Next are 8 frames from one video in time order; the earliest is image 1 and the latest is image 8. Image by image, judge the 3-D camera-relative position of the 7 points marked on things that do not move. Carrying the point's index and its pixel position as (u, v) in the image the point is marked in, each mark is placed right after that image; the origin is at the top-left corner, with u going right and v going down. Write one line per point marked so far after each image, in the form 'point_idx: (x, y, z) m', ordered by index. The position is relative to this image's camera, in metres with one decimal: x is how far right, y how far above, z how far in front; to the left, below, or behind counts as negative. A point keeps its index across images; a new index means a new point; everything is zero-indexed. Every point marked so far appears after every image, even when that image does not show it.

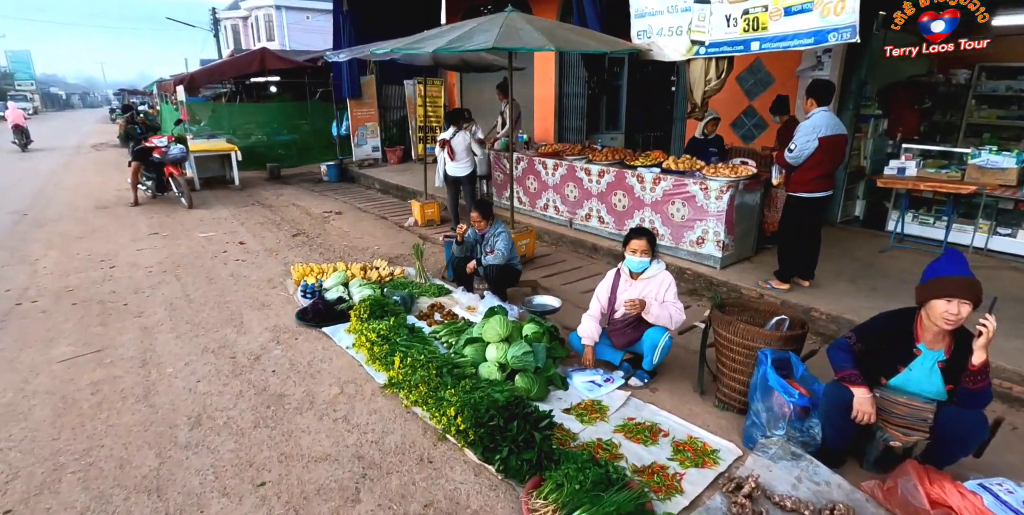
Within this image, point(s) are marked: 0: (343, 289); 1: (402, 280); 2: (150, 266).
0: (-1.7, -0.3, +5.5) m
1: (-1.3, -0.2, +6.1) m
2: (-4.3, -0.1, +6.4) m
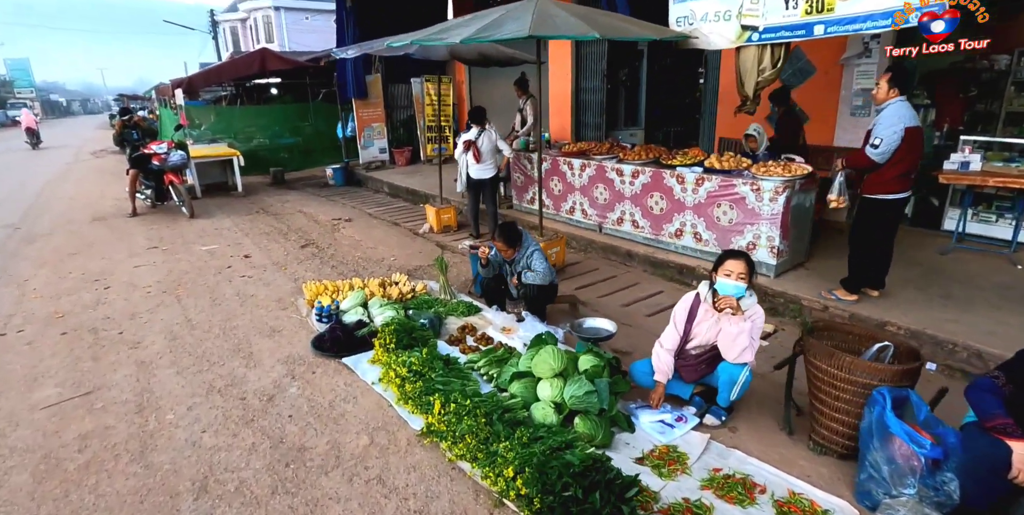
0: (-1.3, -0.5, +4.9) m
1: (-0.9, -0.4, +5.6) m
2: (-3.9, -0.3, +5.9) m
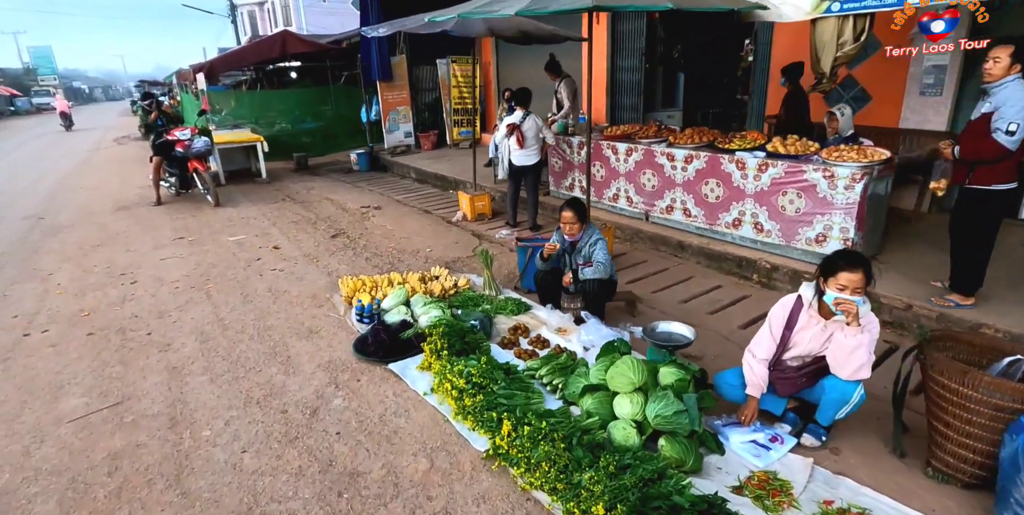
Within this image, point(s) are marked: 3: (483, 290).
0: (-0.9, -0.4, +4.5) m
1: (-0.4, -0.3, +5.2) m
2: (-3.4, -0.2, +5.6) m
3: (-0.3, -0.3, +5.4) m
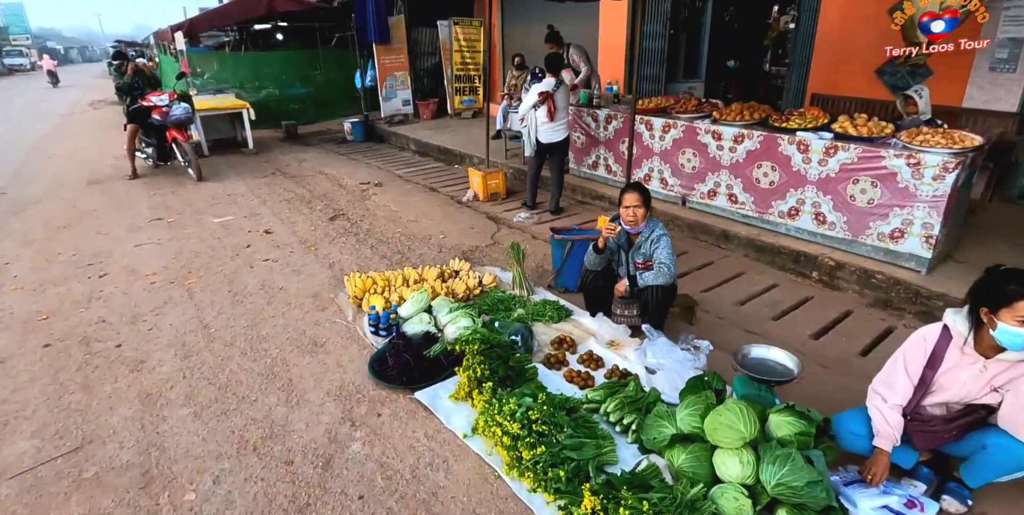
0: (-0.6, -0.4, +3.8) m
1: (-0.1, -0.3, +4.5) m
2: (-3.2, -0.1, +4.8) m
3: (0.0, -0.3, +4.6) m
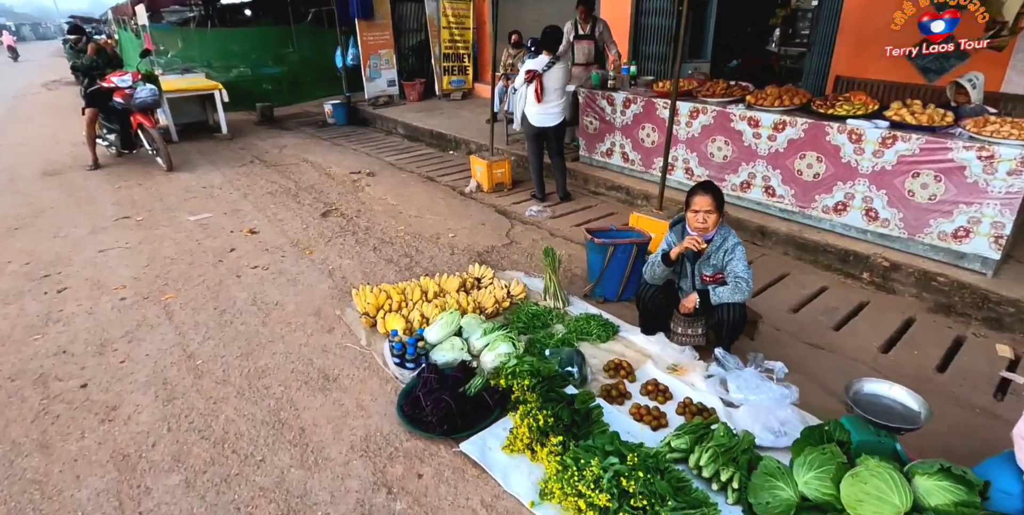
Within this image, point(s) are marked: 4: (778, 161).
0: (-0.3, -0.5, +3.2) m
1: (+0.1, -0.3, +3.9) m
2: (-2.9, -0.2, +4.1) m
3: (+0.2, -0.3, +4.1) m
4: (+2.6, +0.9, +5.3) m
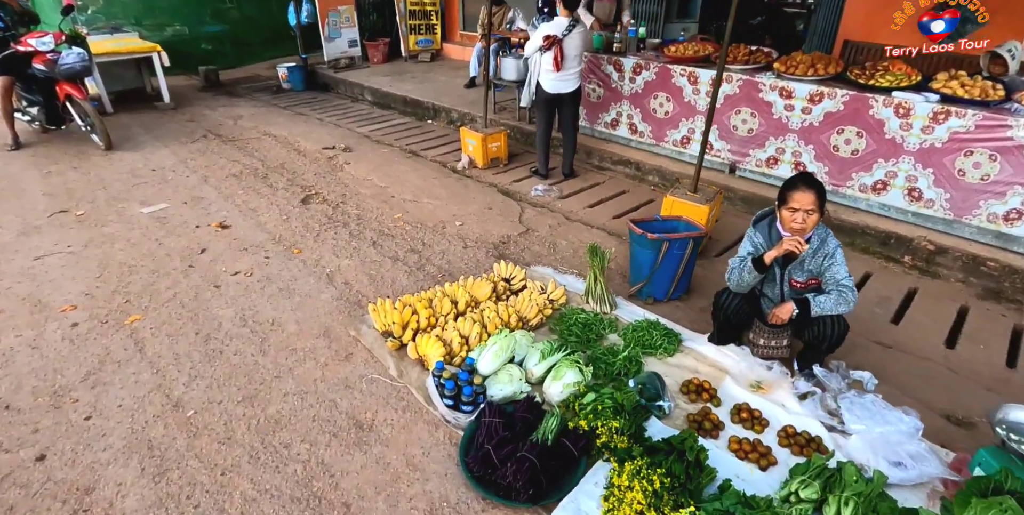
0: (0.0, -0.6, +2.7) m
1: (+0.4, -0.3, +3.4) m
2: (-2.7, -0.3, +3.3) m
3: (+0.5, -0.3, +3.6) m
4: (+2.7, +1.1, +4.9) m
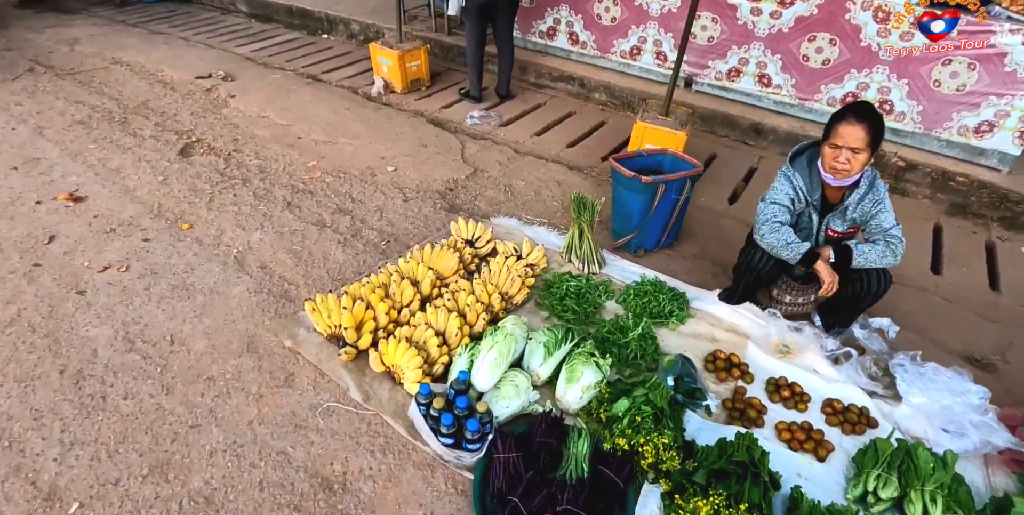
0: (+0.1, -0.5, +2.1) m
1: (+0.3, -0.1, +2.8) m
2: (-2.7, -0.4, +2.2) m
3: (+0.3, 0.0, +3.0) m
4: (+2.2, +1.8, +4.4) m
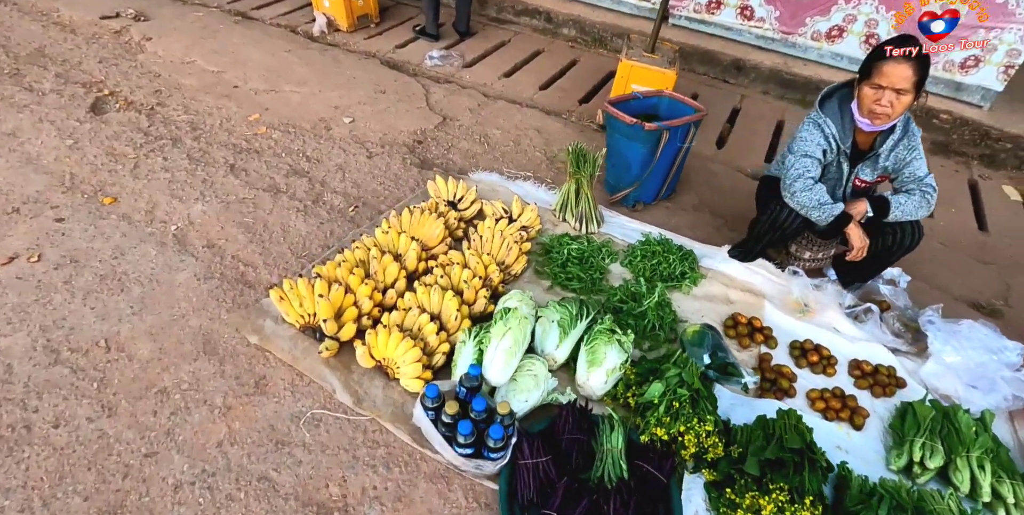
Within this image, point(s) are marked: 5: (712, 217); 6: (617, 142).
0: (+0.1, -0.4, +1.8) m
1: (+0.2, +0.1, +2.5) m
2: (-2.7, -0.4, +1.7) m
3: (+0.3, +0.2, +2.7) m
4: (+1.9, +2.2, +4.1) m
5: (+1.1, +0.2, +3.0) m
6: (+0.5, +0.6, +2.7) m
